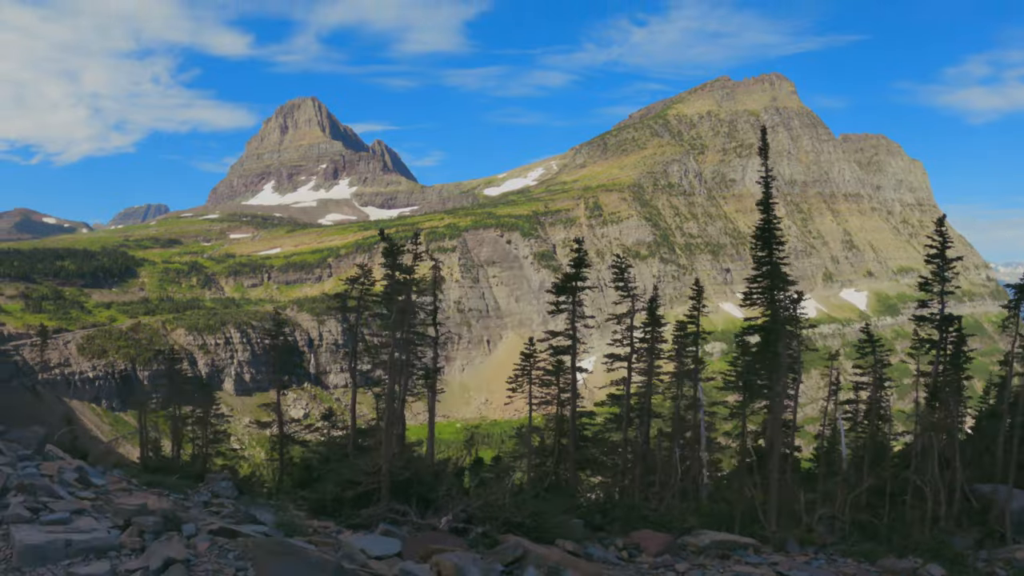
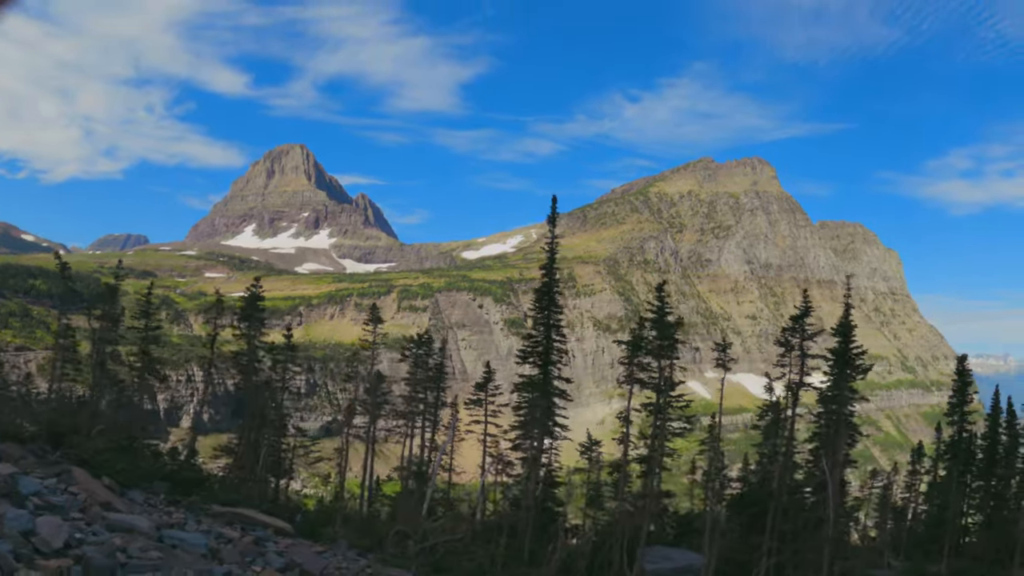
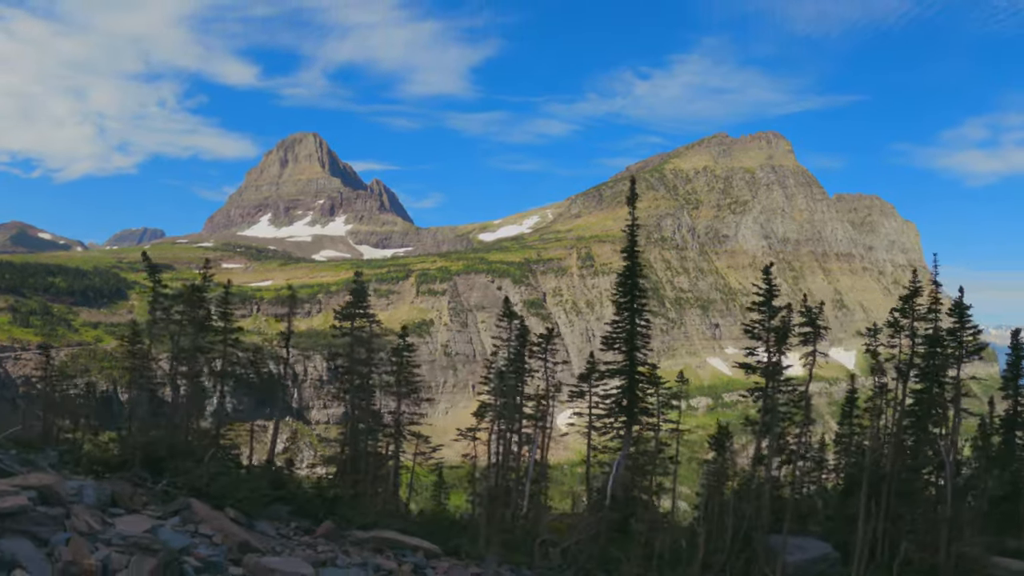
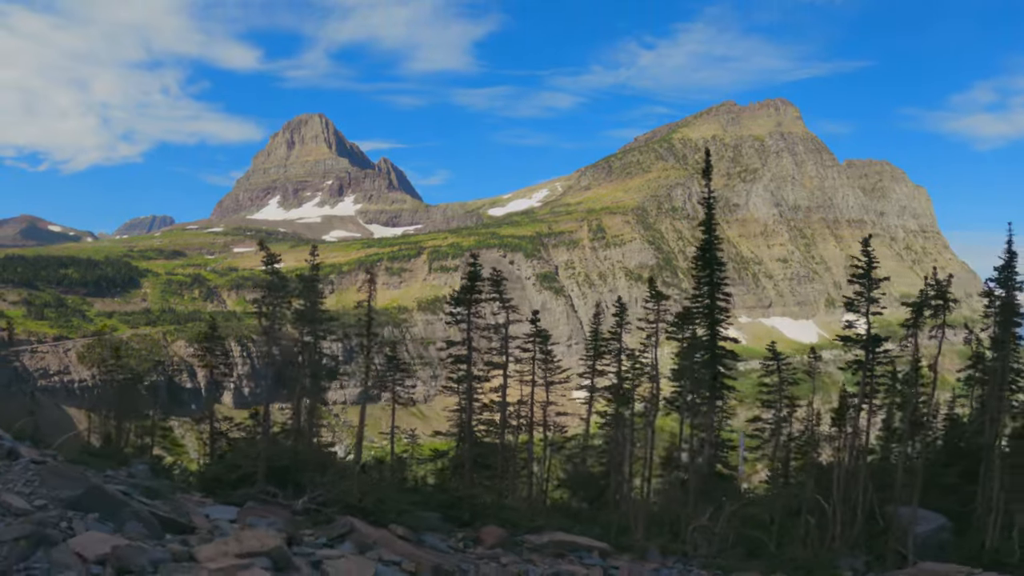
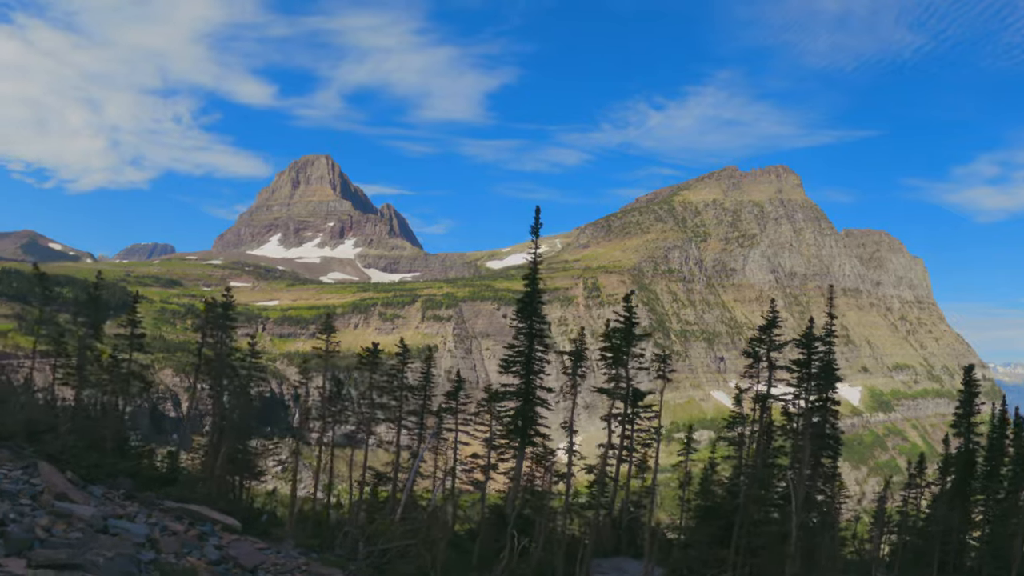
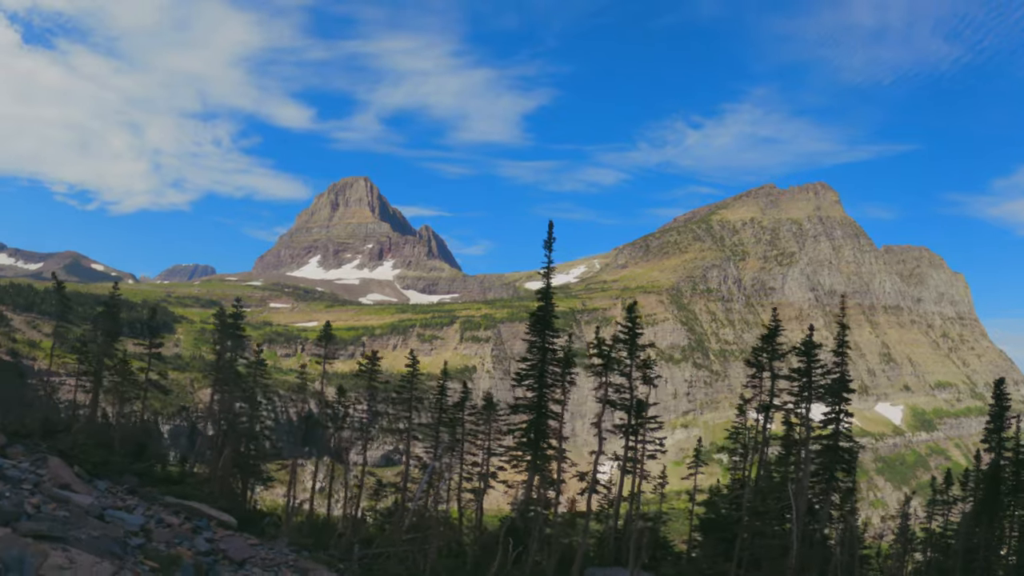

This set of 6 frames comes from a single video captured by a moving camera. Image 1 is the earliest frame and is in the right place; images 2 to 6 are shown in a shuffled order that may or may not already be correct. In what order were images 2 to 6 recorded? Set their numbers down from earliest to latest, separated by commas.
4, 3, 2, 5, 6
